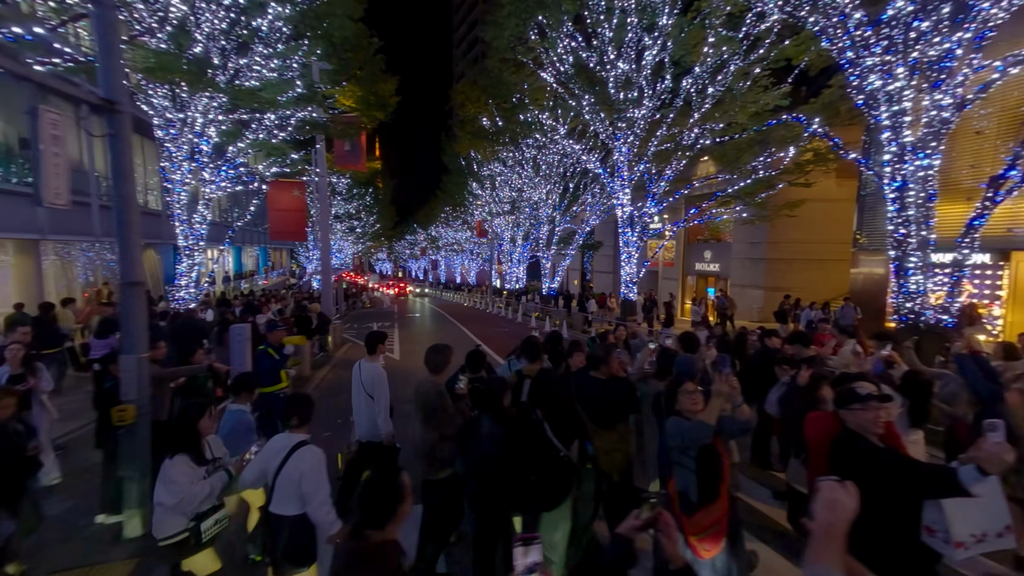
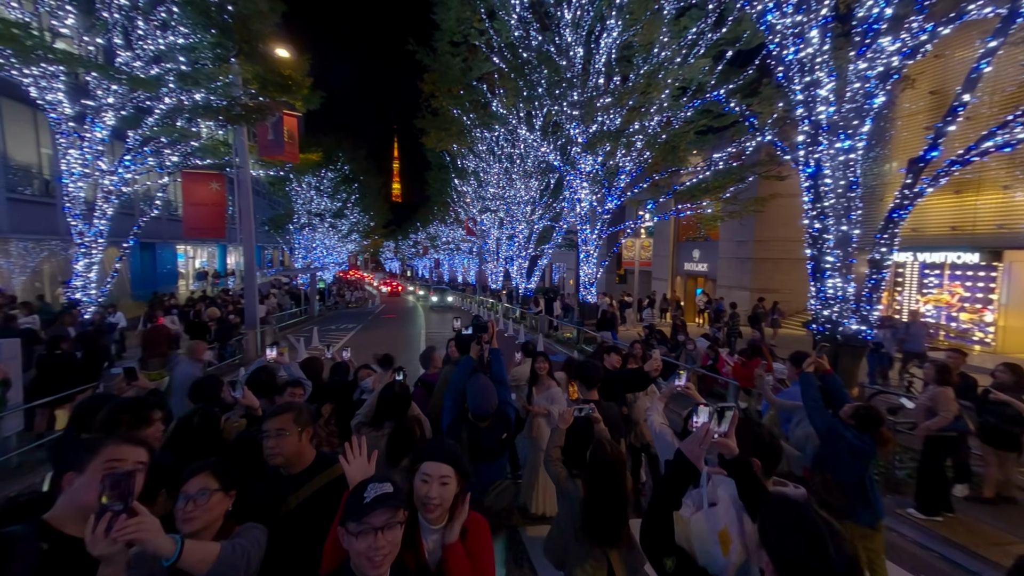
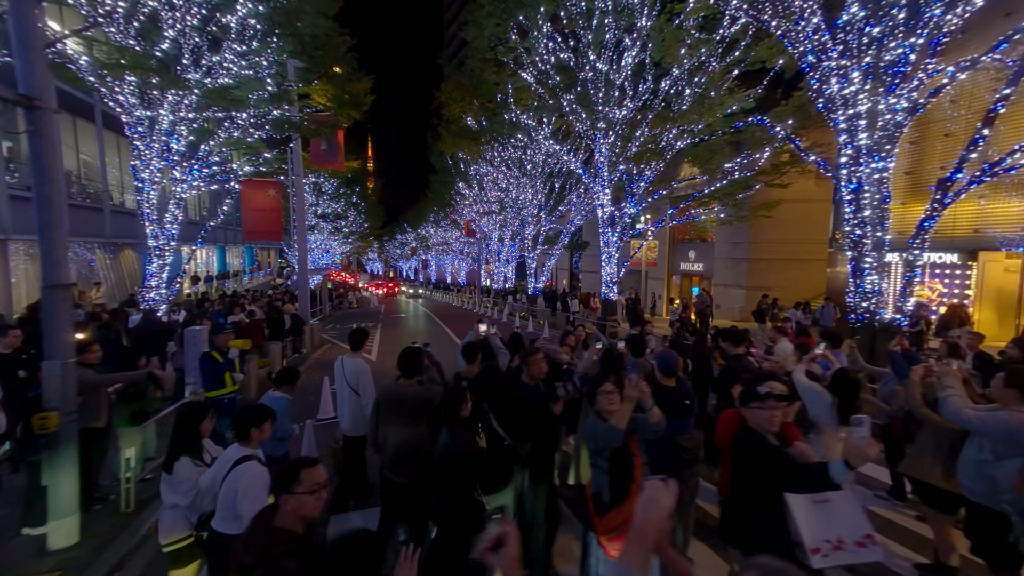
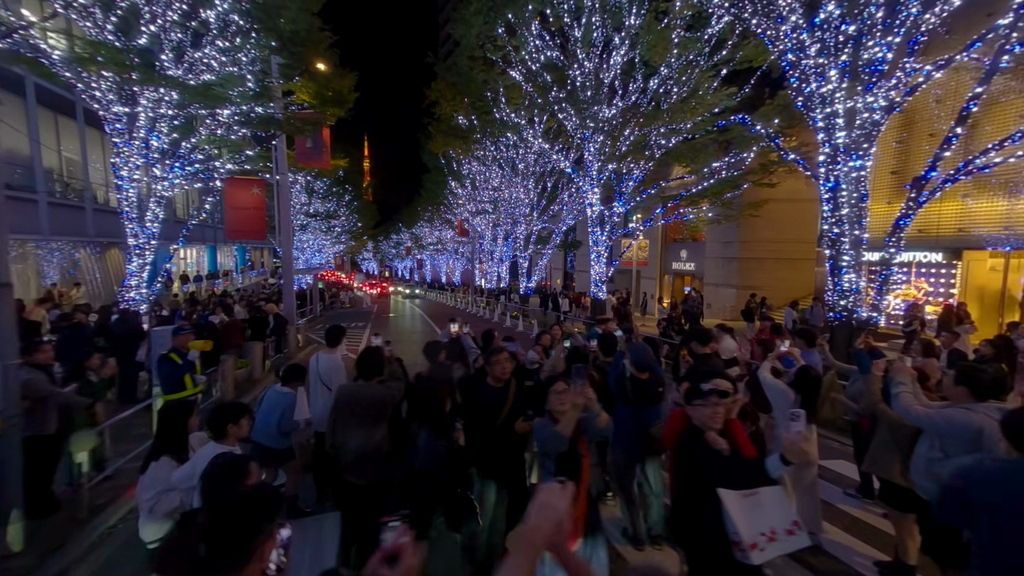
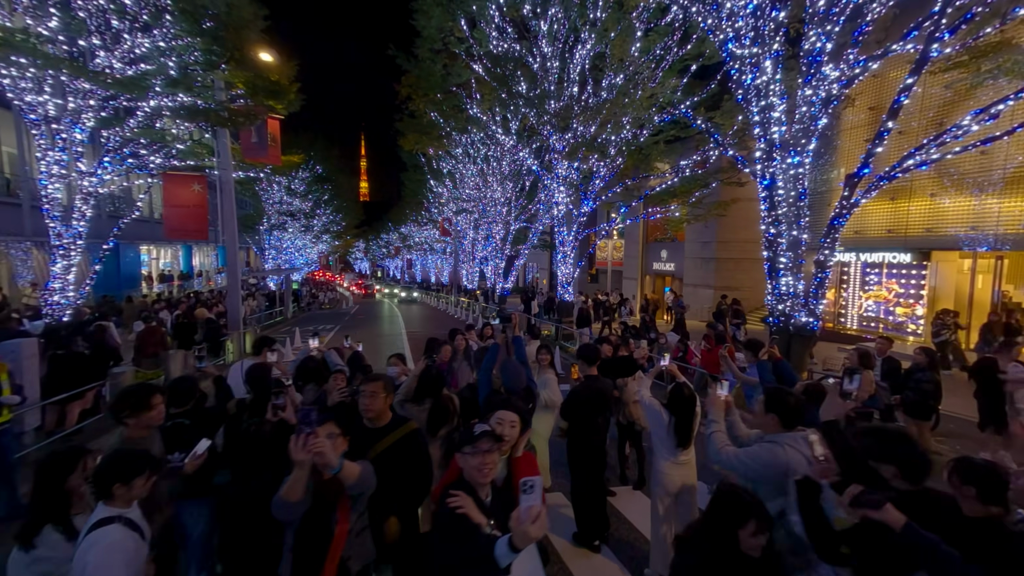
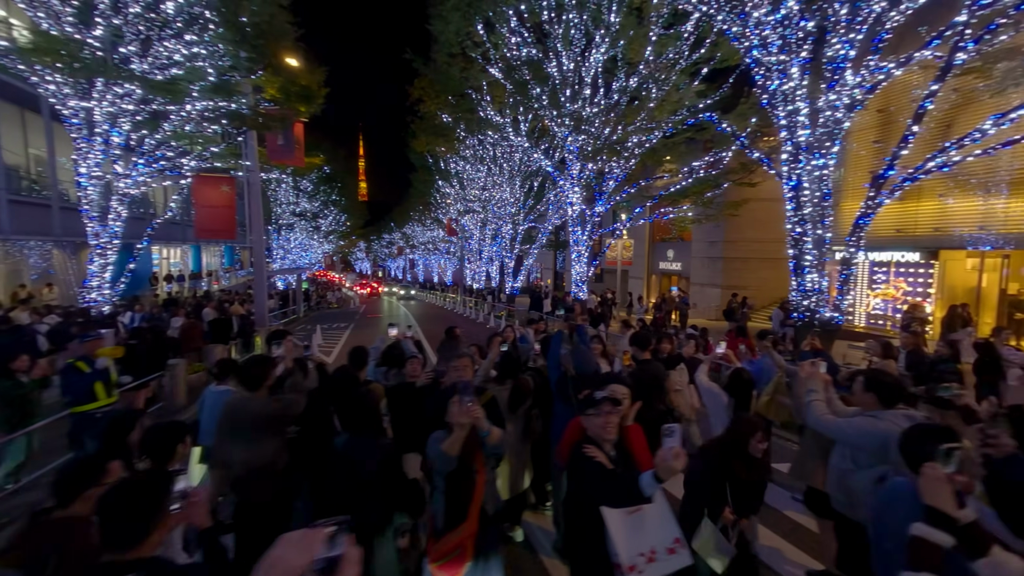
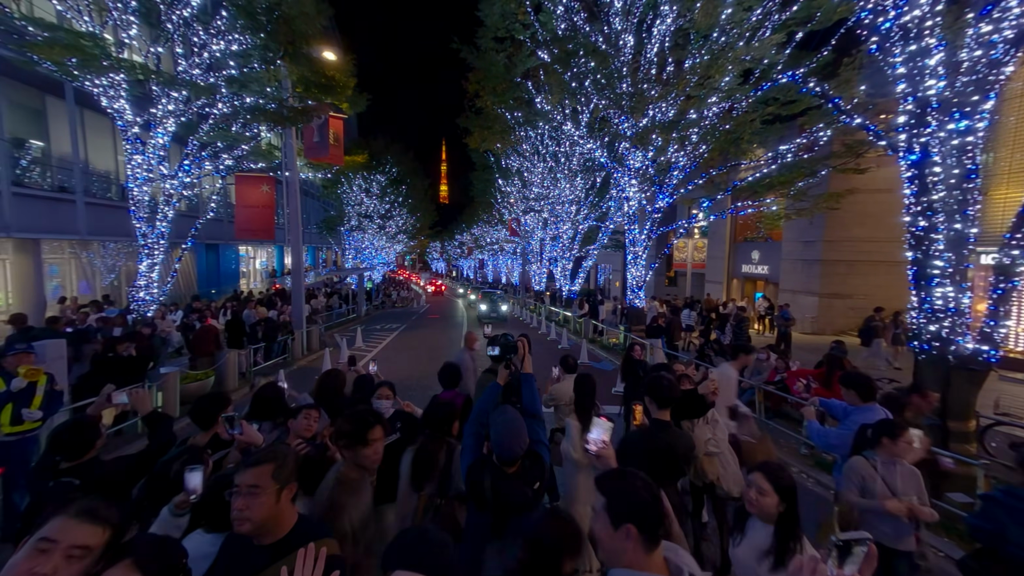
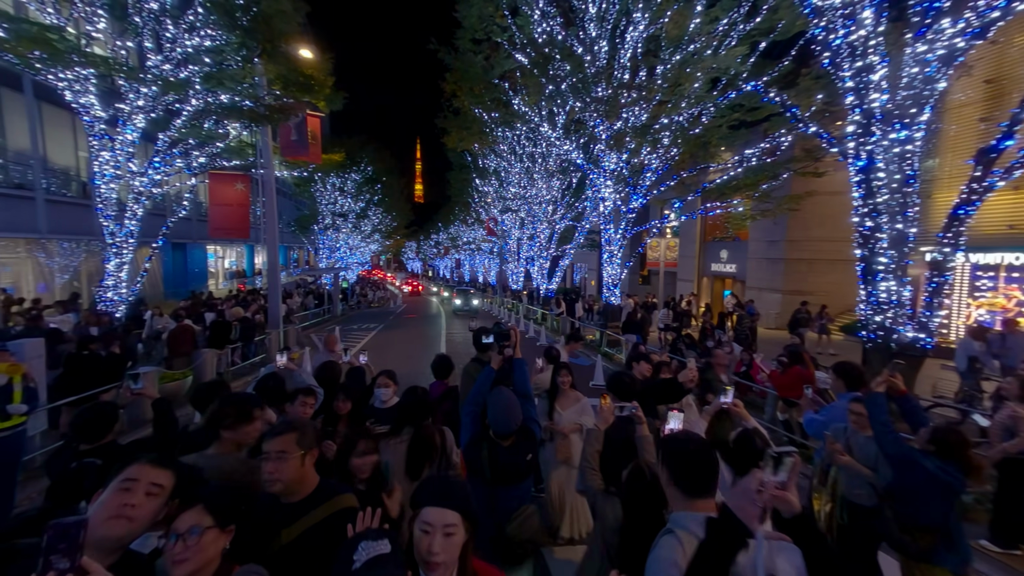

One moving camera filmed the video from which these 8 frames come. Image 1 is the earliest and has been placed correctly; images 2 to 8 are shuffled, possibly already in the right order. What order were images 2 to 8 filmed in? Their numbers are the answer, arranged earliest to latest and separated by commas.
3, 4, 6, 5, 2, 8, 7
